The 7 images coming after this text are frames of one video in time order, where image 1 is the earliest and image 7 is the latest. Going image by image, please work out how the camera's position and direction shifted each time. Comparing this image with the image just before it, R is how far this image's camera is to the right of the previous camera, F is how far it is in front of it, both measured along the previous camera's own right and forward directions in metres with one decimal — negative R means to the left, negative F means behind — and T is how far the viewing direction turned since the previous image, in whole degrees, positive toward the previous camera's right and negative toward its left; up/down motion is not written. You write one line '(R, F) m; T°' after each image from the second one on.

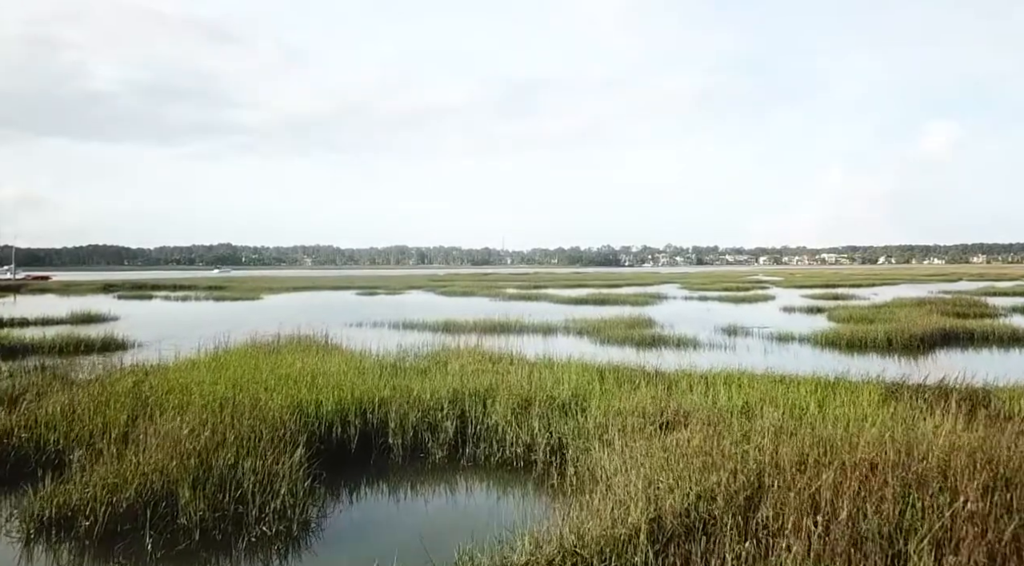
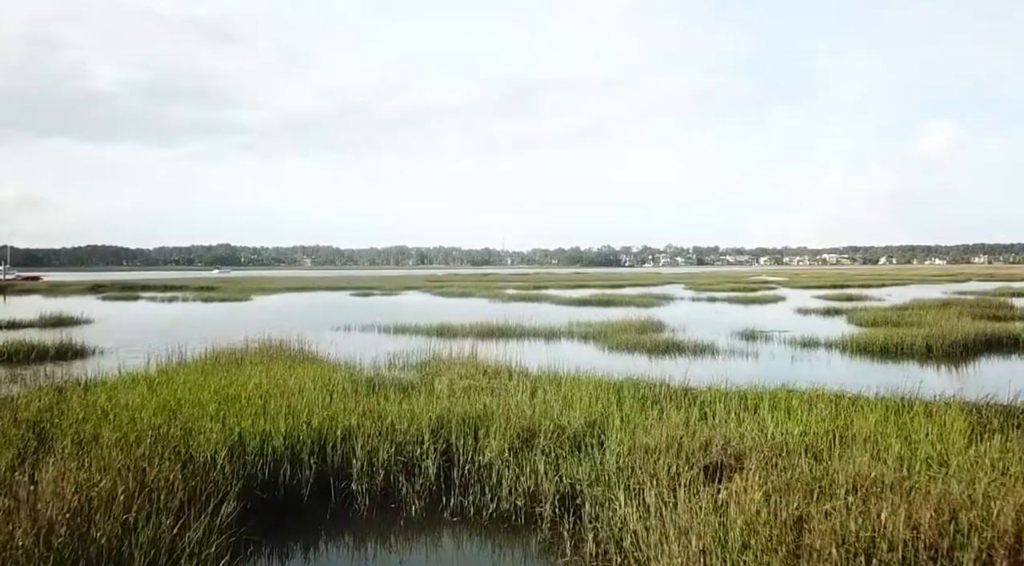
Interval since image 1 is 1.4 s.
(0.0, +2.0) m; 0°
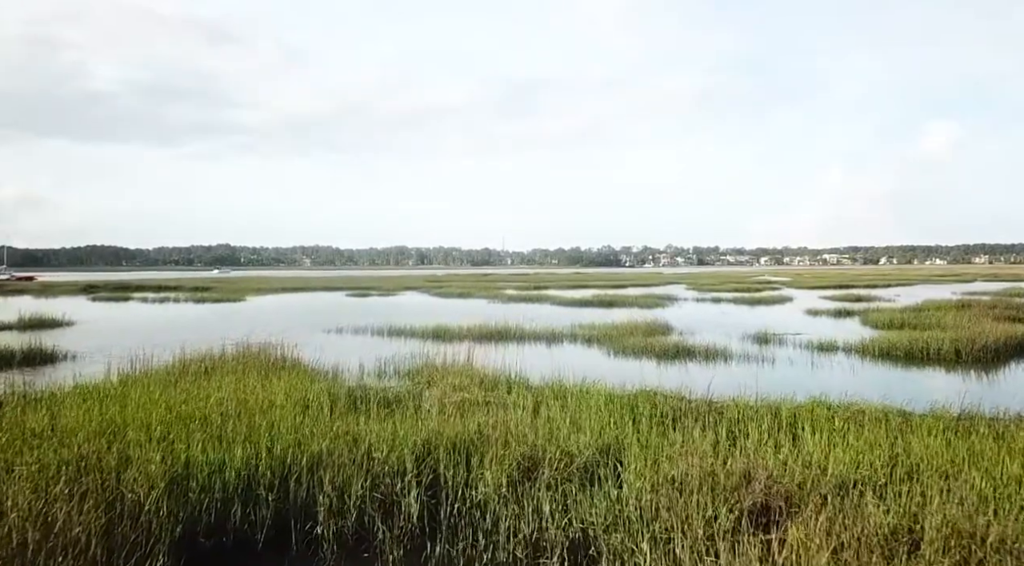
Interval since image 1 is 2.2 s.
(0.0, +1.2) m; 0°
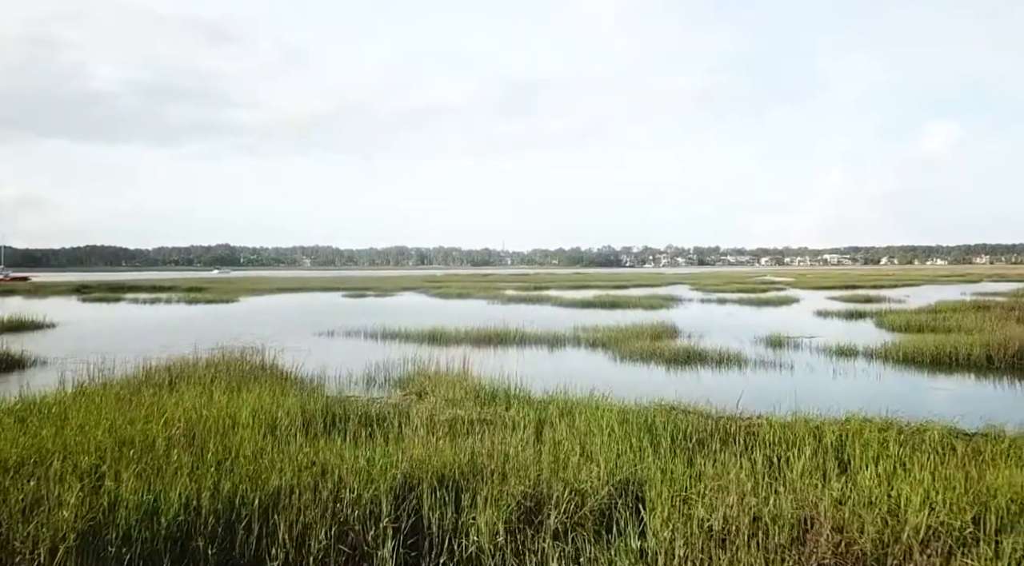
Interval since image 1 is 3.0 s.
(0.0, +1.2) m; 0°
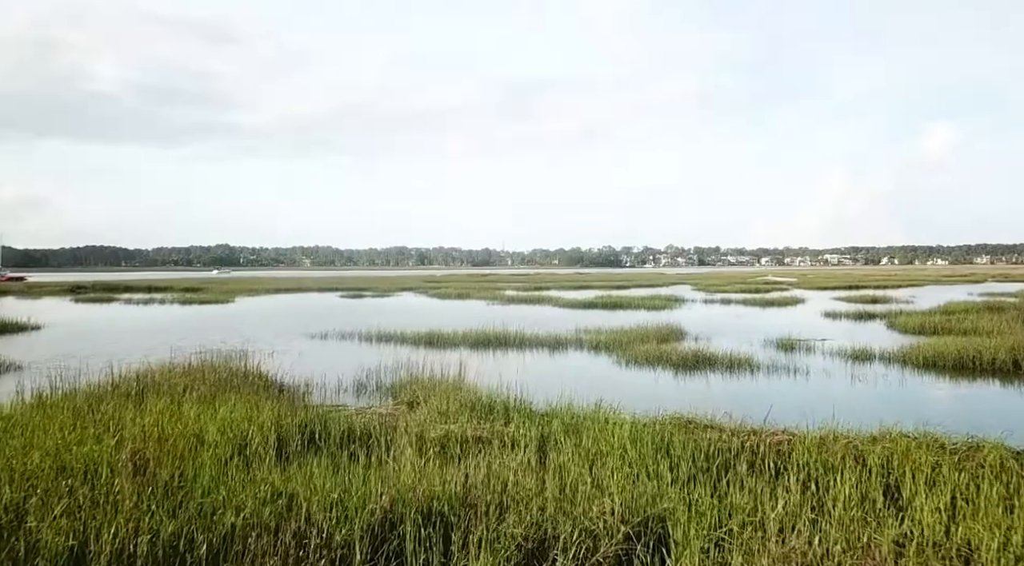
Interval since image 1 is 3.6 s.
(0.0, +0.9) m; 0°
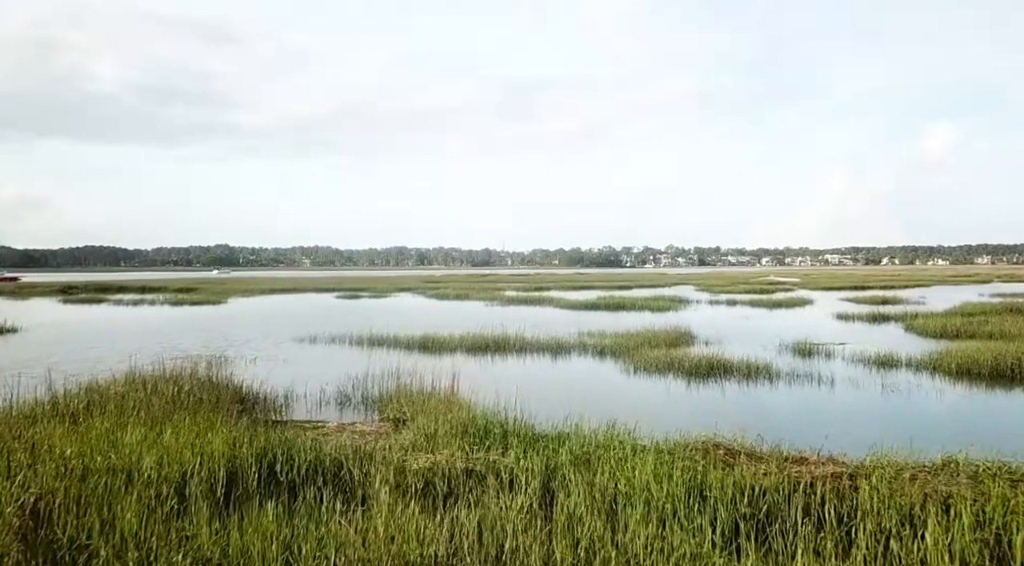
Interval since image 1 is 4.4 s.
(0.0, +1.2) m; 0°
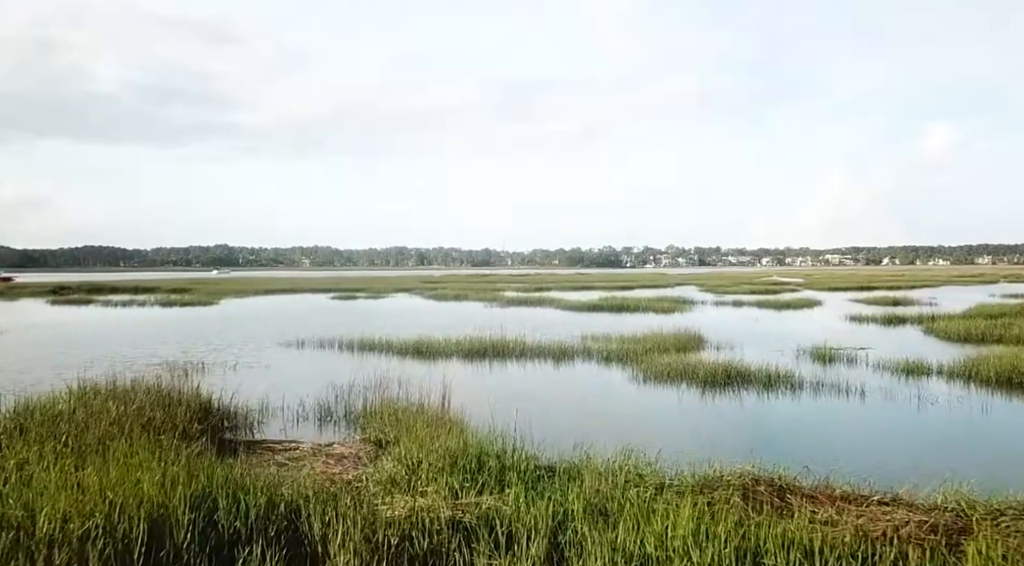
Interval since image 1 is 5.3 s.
(0.0, +1.2) m; 0°
